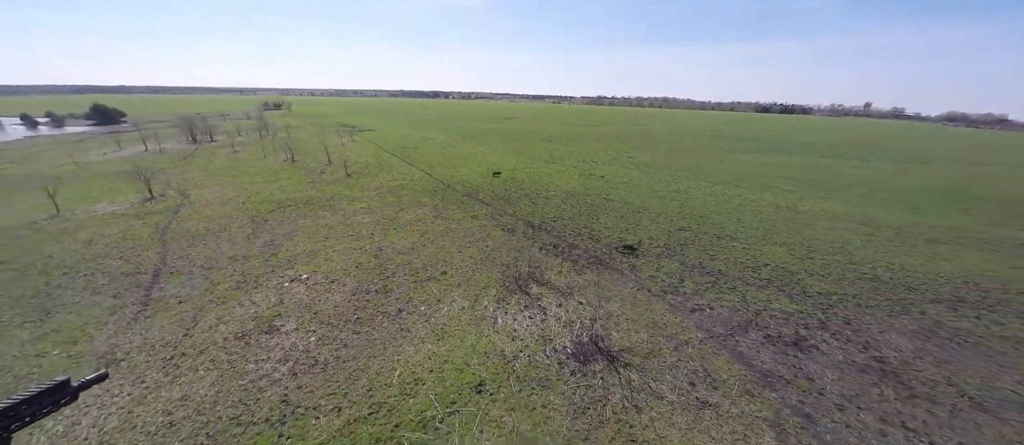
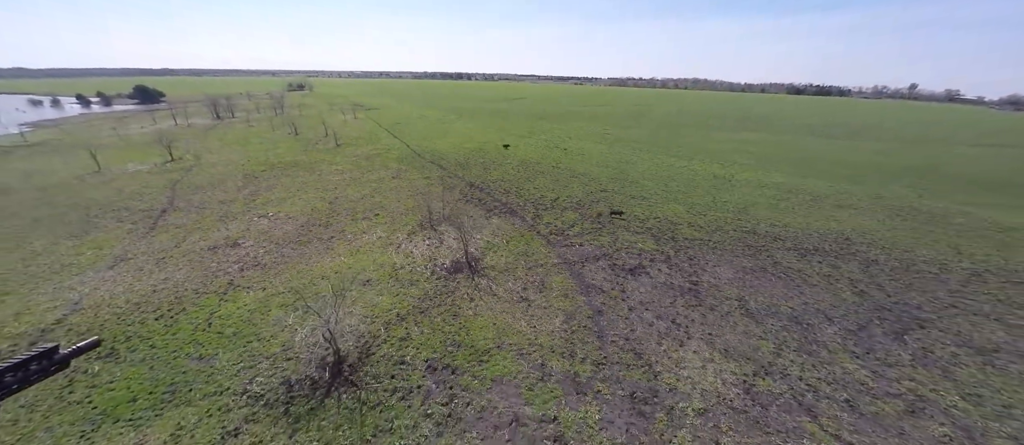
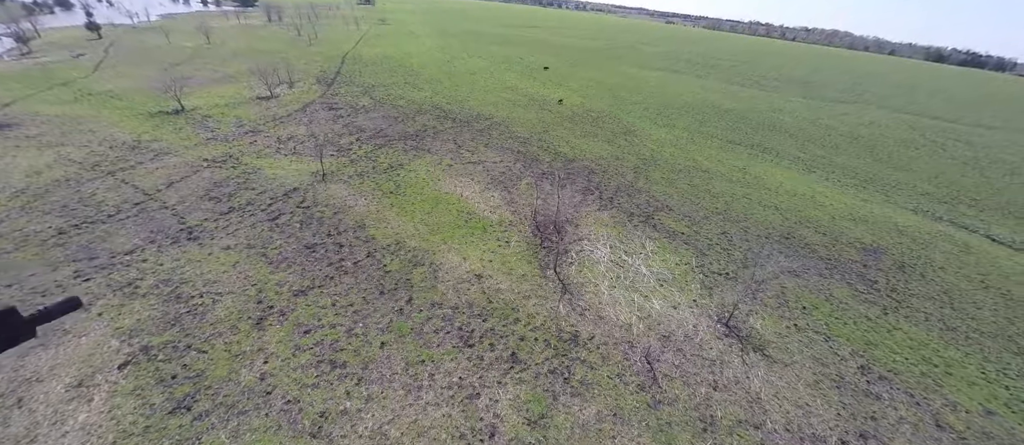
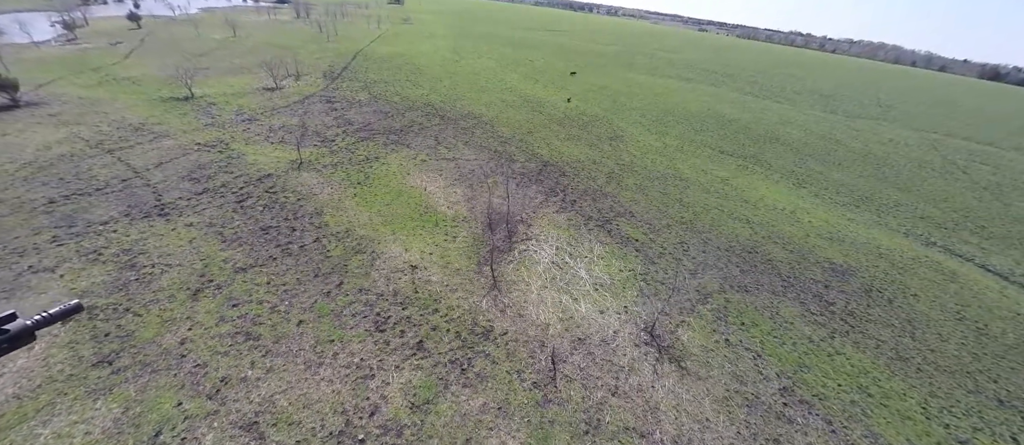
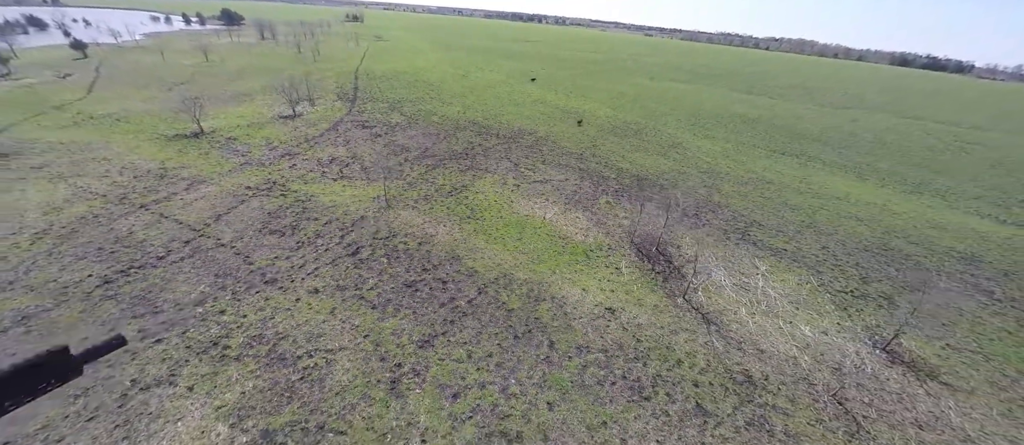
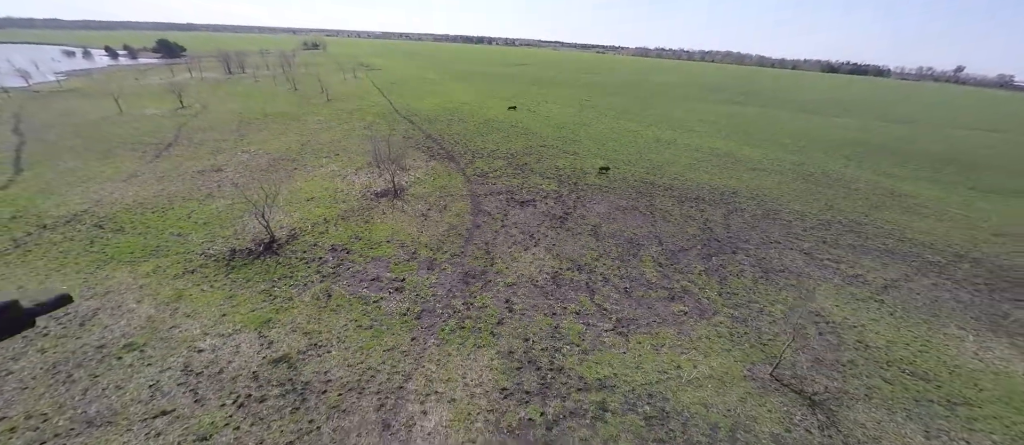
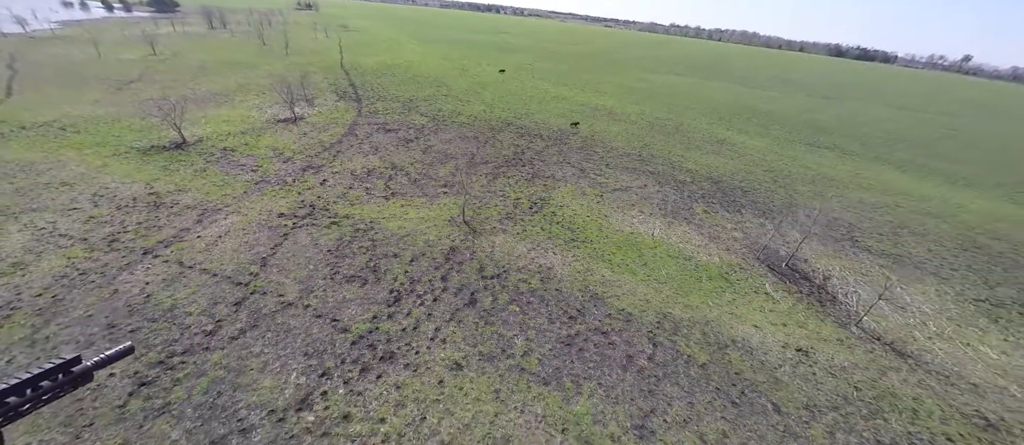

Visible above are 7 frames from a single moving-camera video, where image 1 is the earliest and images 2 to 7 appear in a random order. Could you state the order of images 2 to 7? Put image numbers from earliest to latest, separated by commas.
2, 6, 7, 5, 3, 4
